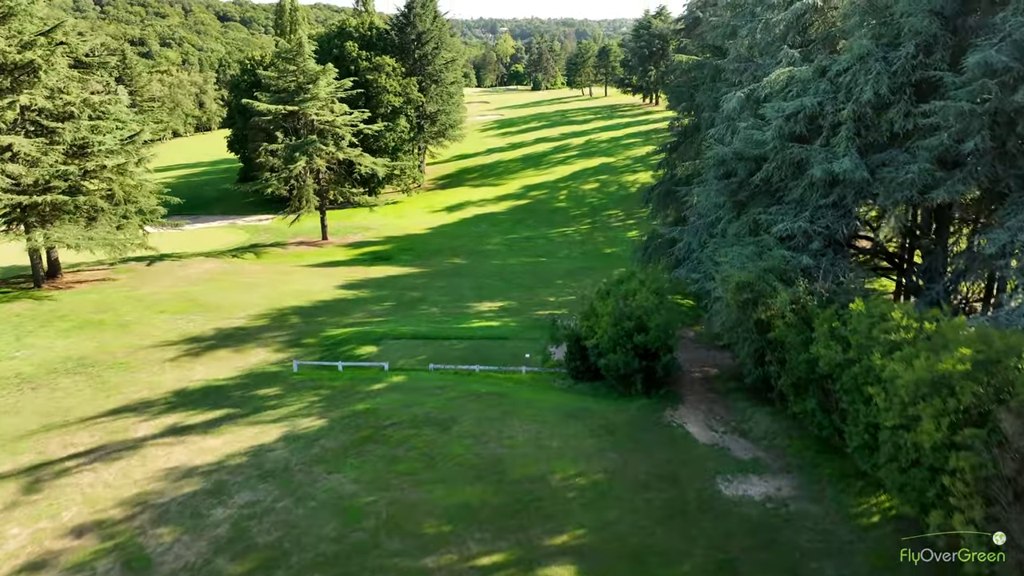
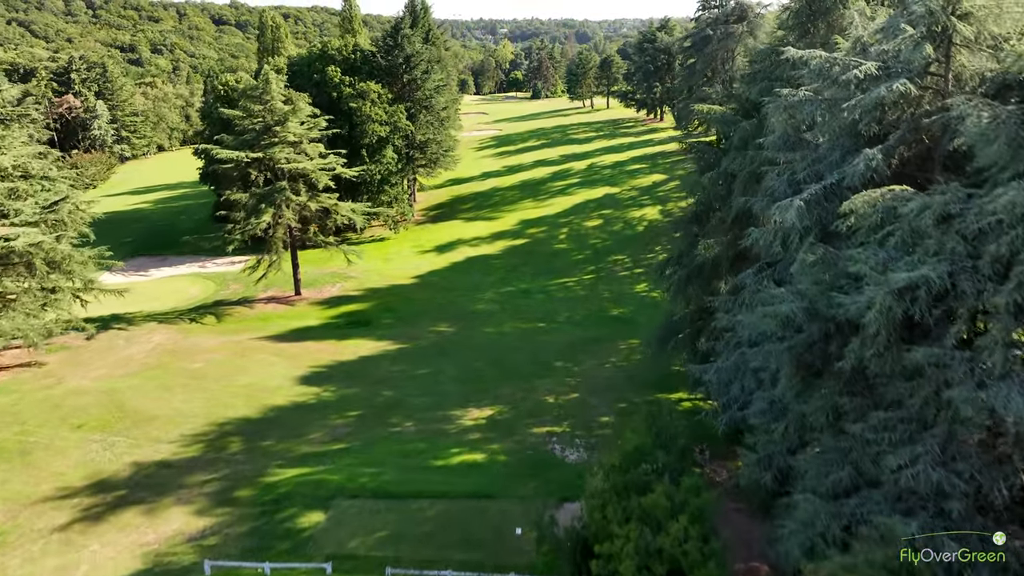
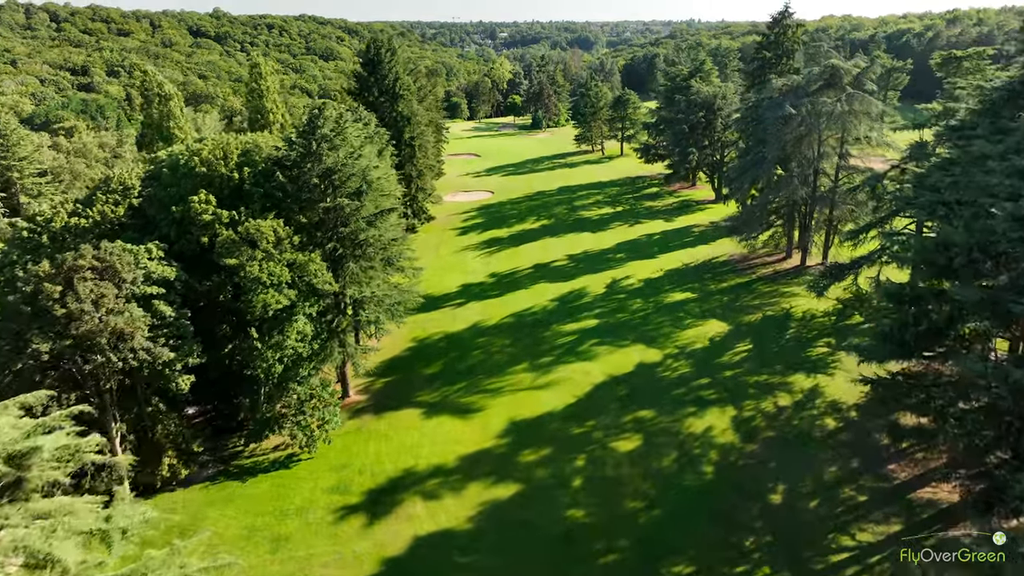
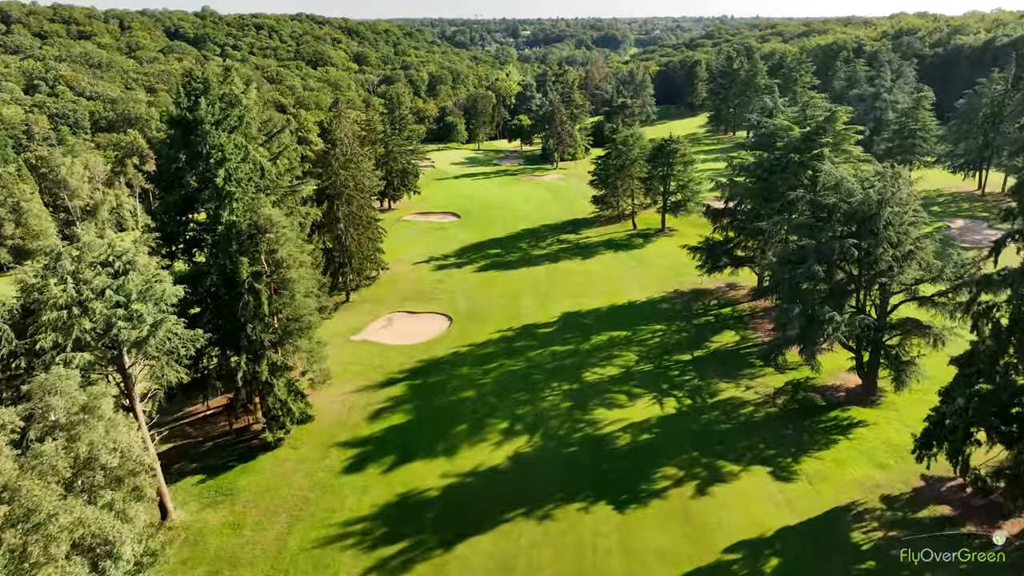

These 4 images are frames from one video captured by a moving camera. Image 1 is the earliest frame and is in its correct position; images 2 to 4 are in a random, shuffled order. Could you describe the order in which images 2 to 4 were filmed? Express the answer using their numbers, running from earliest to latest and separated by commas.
2, 3, 4
